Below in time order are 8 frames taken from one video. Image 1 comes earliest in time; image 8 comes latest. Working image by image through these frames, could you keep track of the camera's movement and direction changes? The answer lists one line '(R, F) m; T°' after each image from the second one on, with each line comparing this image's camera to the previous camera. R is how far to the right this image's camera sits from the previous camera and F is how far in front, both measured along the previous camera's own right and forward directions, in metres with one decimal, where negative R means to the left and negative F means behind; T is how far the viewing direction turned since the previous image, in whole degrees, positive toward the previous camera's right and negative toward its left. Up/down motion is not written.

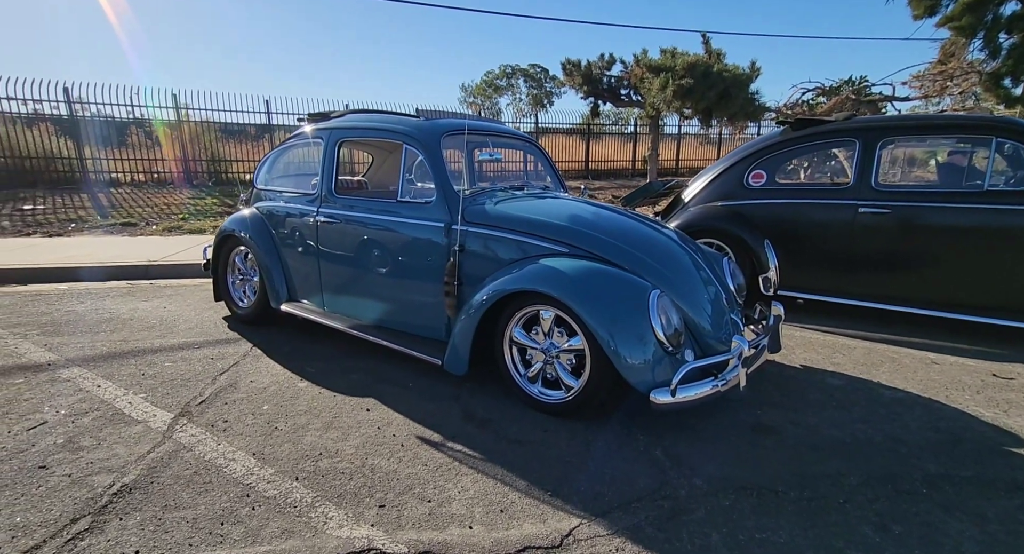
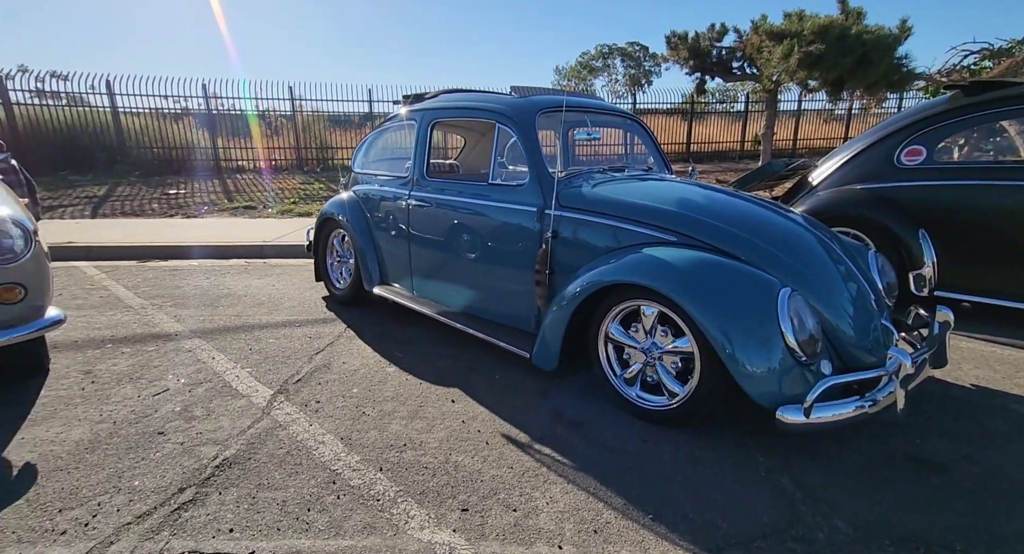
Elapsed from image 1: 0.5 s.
(-0.1, +0.2) m; -11°
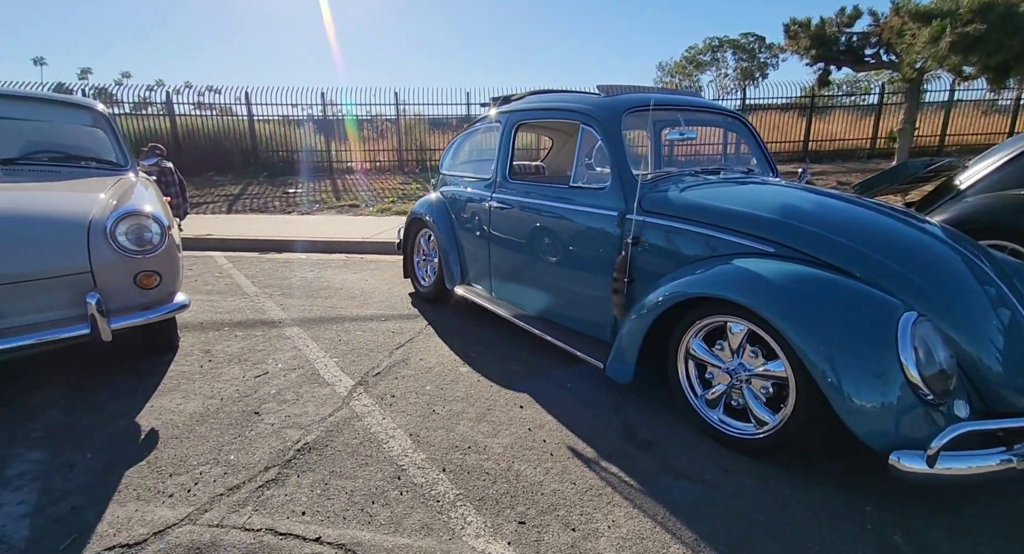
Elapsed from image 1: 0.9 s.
(+0.1, +0.1) m; -11°
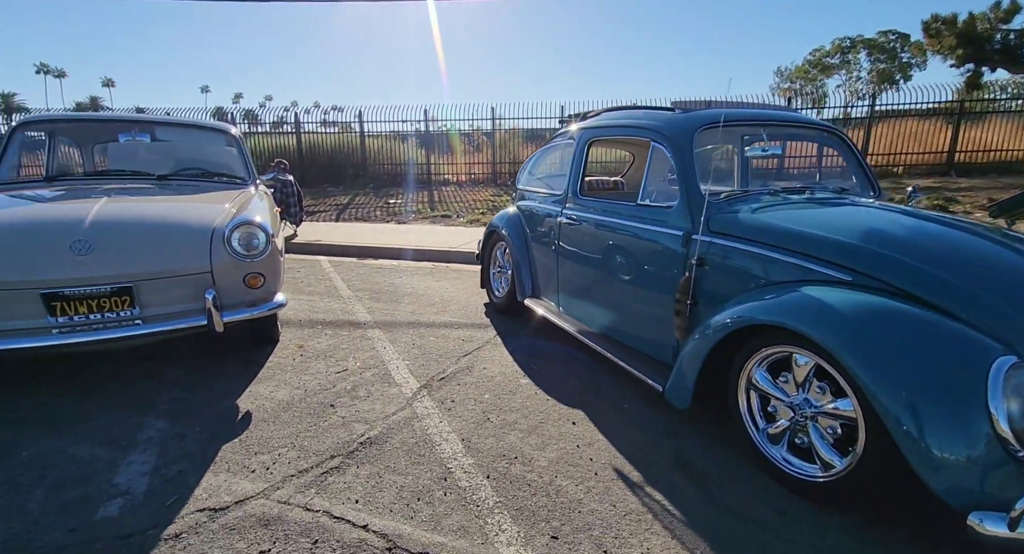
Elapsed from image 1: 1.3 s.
(+0.2, 0.0) m; -11°
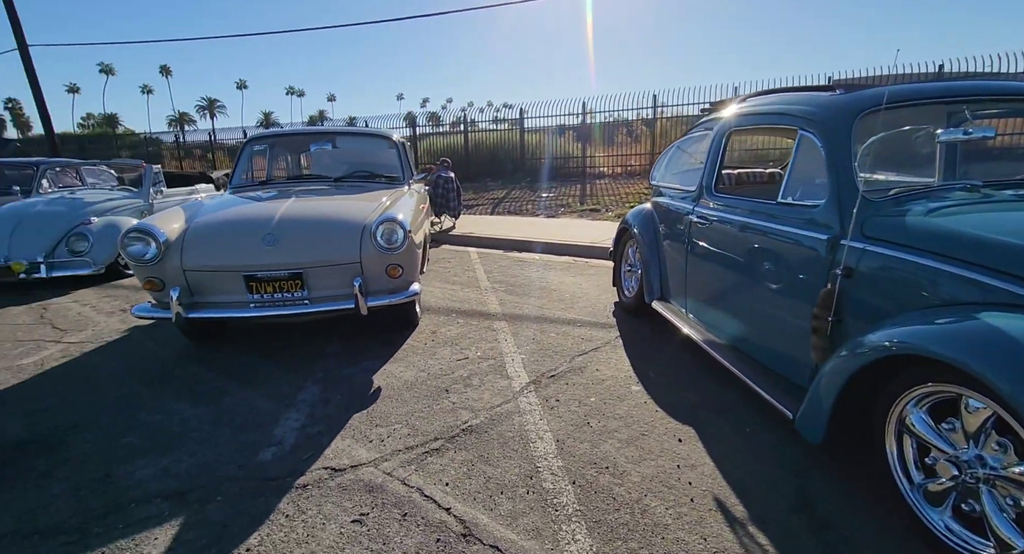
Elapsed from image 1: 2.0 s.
(+0.2, 0.0) m; -18°
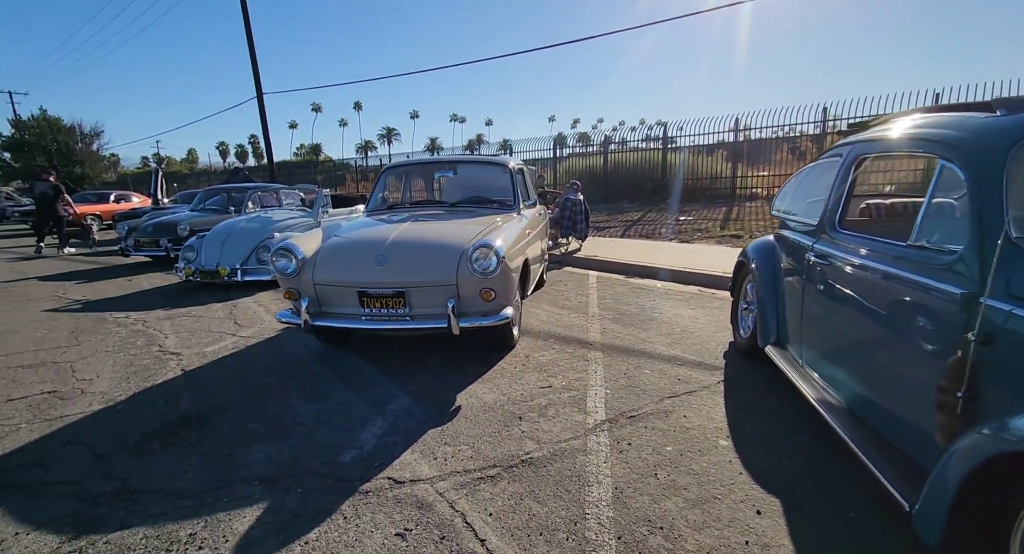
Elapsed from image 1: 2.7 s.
(+0.3, 0.0) m; -17°
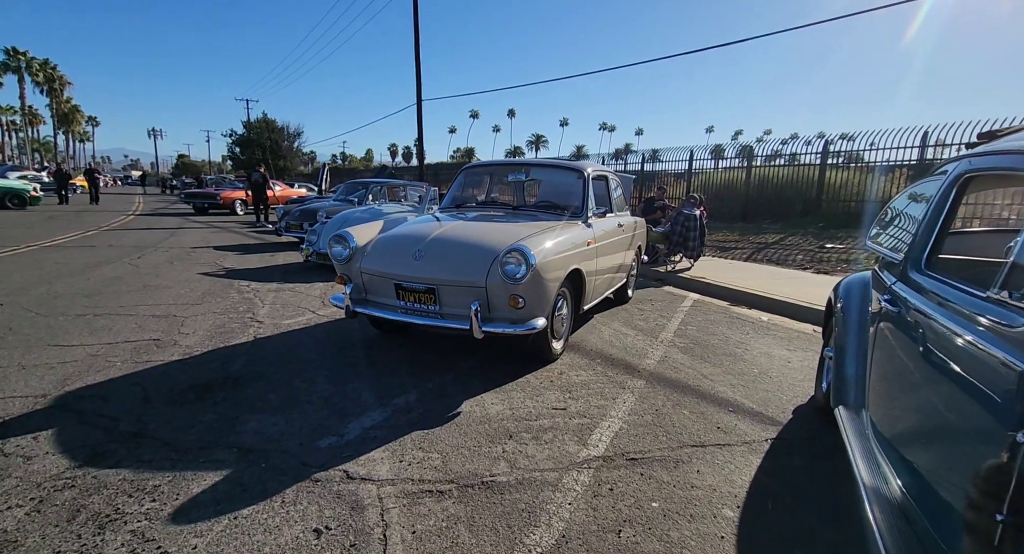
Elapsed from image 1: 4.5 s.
(+0.7, +0.3) m; -16°
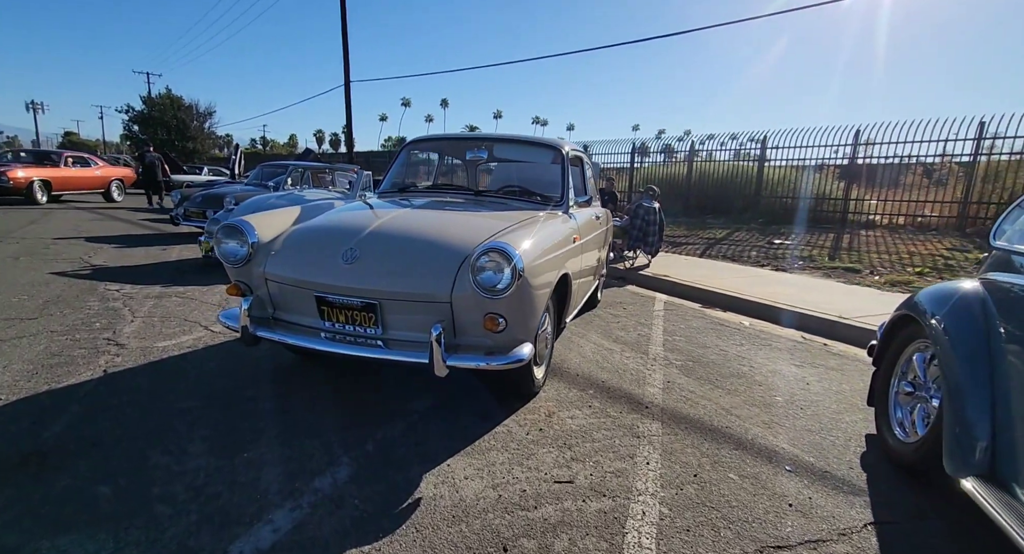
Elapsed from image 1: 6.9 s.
(-0.2, +1.1) m; +8°
